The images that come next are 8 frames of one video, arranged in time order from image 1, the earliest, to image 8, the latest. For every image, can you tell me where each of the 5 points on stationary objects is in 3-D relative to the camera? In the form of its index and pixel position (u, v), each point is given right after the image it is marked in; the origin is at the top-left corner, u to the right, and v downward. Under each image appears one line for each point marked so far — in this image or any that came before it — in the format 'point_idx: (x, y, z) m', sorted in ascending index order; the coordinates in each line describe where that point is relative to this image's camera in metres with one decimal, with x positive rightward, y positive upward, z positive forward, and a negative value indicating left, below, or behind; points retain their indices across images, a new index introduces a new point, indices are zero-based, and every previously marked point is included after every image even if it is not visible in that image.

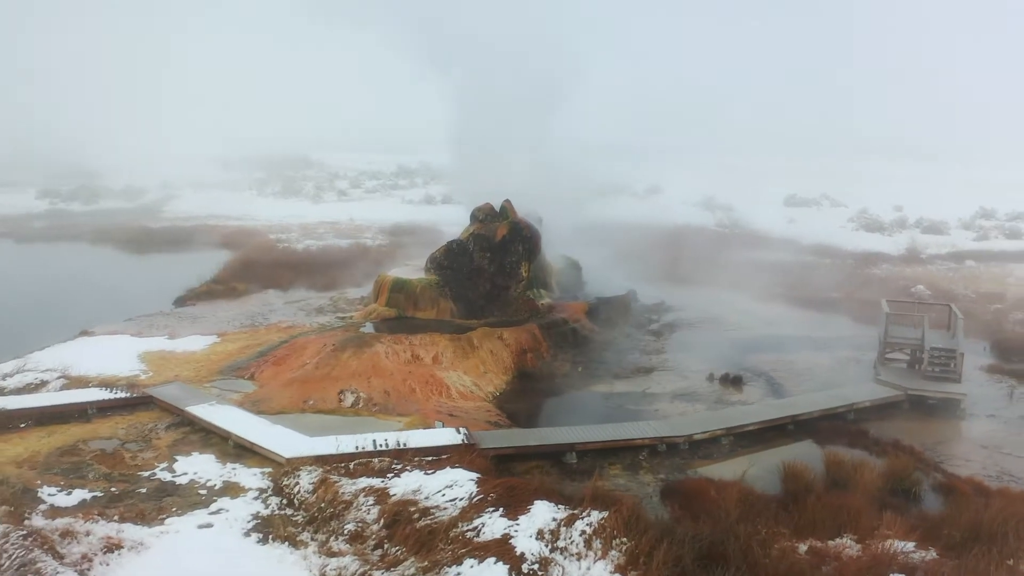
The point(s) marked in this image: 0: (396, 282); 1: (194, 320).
0: (-1.4, +0.1, +10.7) m
1: (-4.5, -0.5, +12.0) m
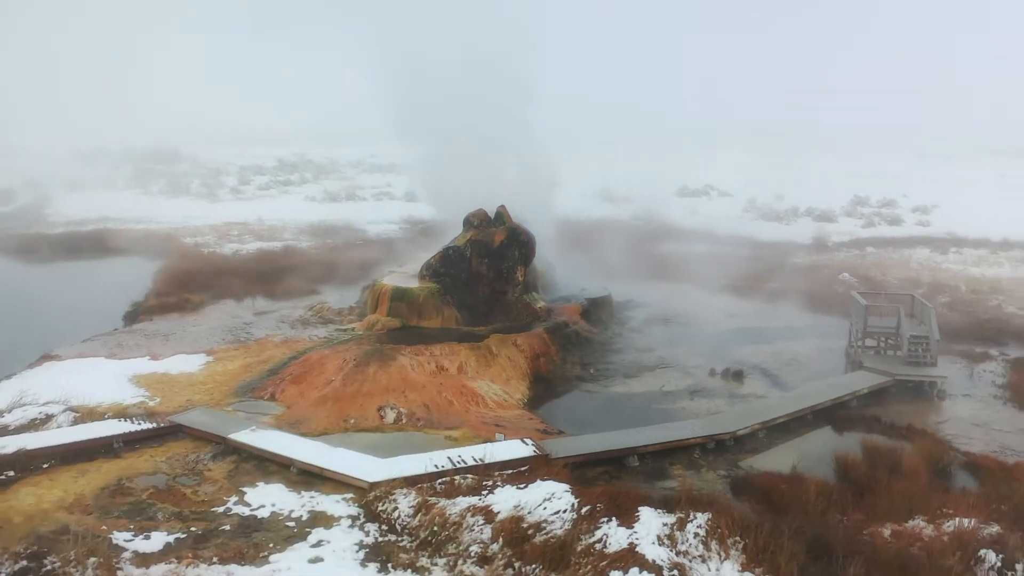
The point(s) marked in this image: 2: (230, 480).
0: (-1.4, 0.0, +10.5) m
1: (-4.6, -0.7, +11.3) m
2: (-2.4, -1.6, +7.1) m
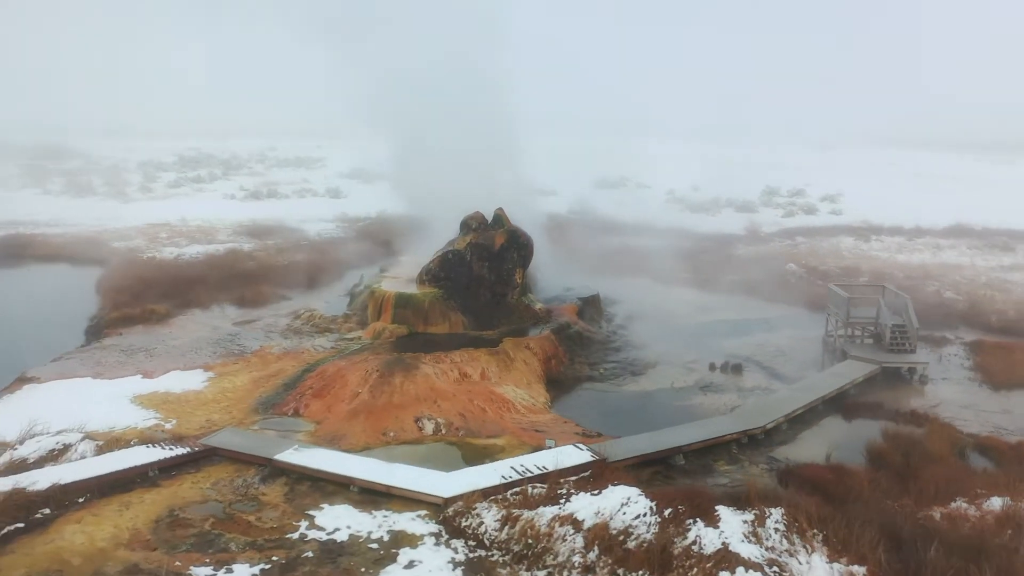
0: (-1.4, -0.1, +10.4) m
1: (-4.6, -0.8, +10.8) m
2: (-1.8, -1.8, +6.9) m
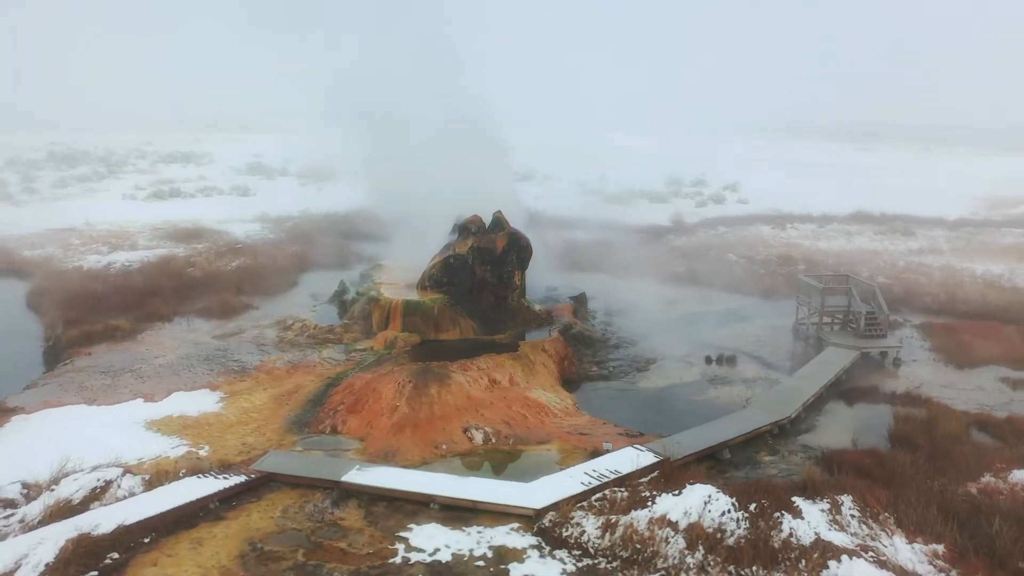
0: (-1.2, -0.2, +10.2) m
1: (-4.5, -1.0, +10.1) m
2: (-1.1, -1.9, +6.7) m
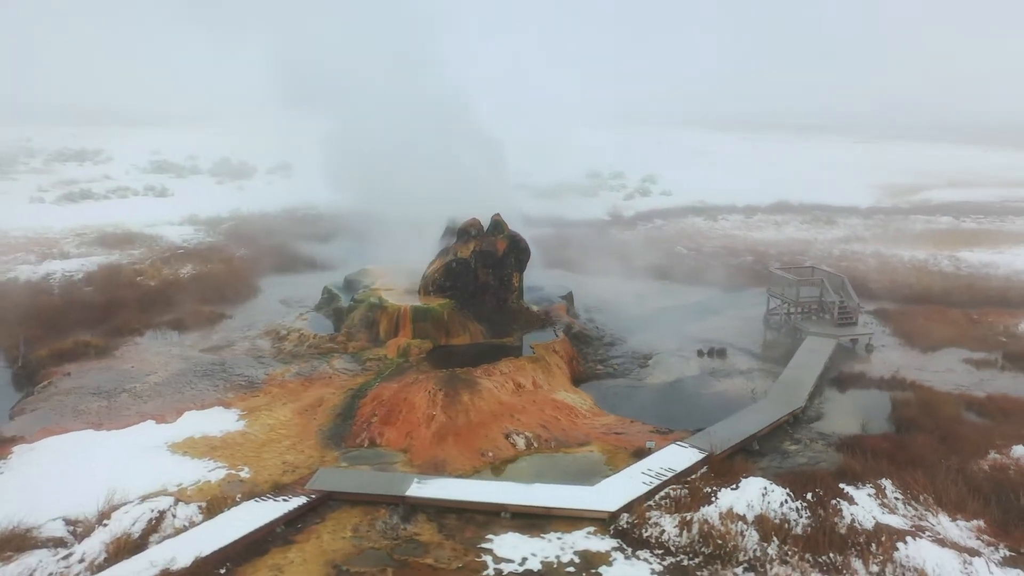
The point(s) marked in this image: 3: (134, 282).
0: (-1.1, -0.3, +10.1) m
1: (-4.3, -1.2, +9.6) m
2: (-0.5, -2.0, +6.7) m
3: (-6.6, +0.1, +14.6) m
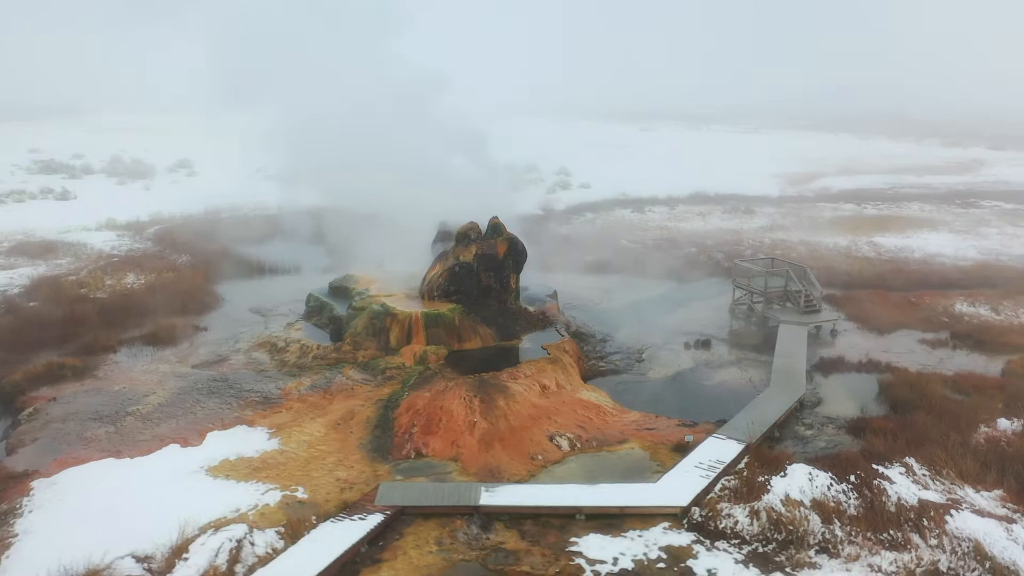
0: (-1.0, -0.3, +10.1) m
1: (-4.0, -1.4, +9.1) m
2: (+0.2, -2.1, +6.8) m
3: (-7.0, -0.1, +13.8) m
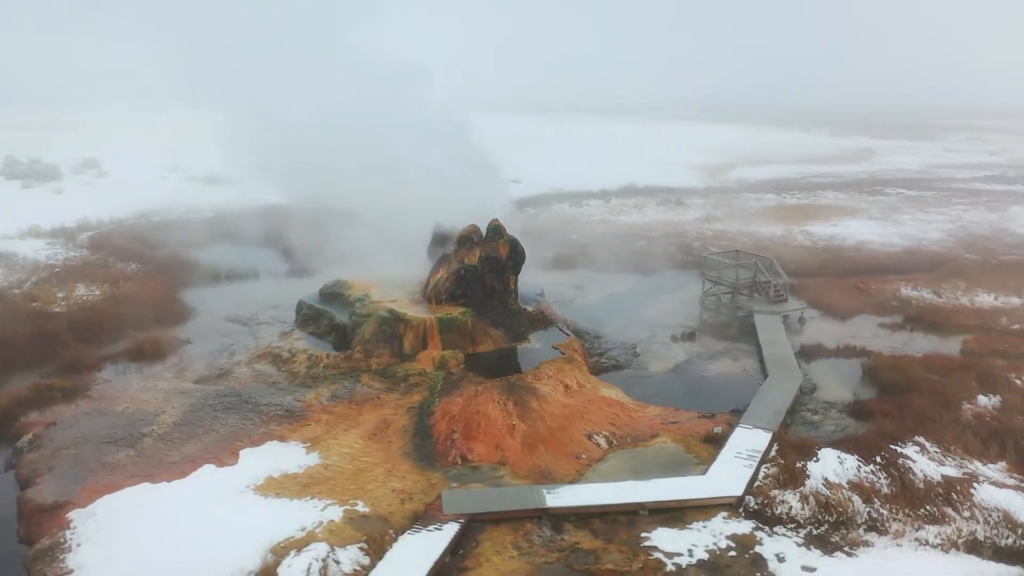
0: (-0.8, -0.4, +10.1) m
1: (-3.7, -1.5, +8.8) m
2: (+0.9, -2.1, +7.0) m
3: (-7.3, -0.3, +13.0) m
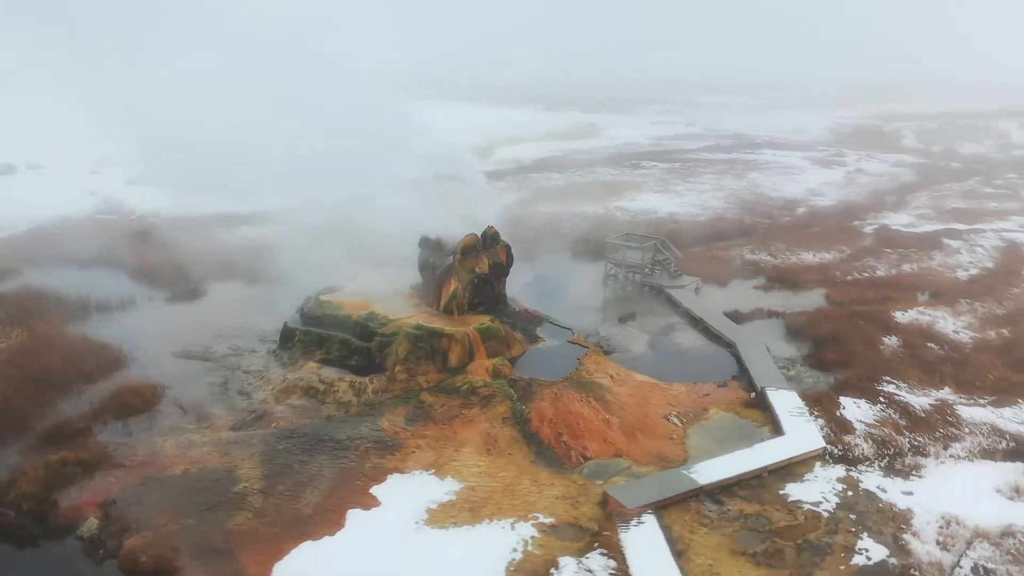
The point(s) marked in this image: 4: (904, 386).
0: (-0.3, -0.5, +10.4) m
1: (-2.4, -2.0, +8.2) m
2: (+2.5, -2.1, +8.2) m
3: (-7.4, -1.1, +10.7) m
4: (+5.1, -1.3, +10.9) m
